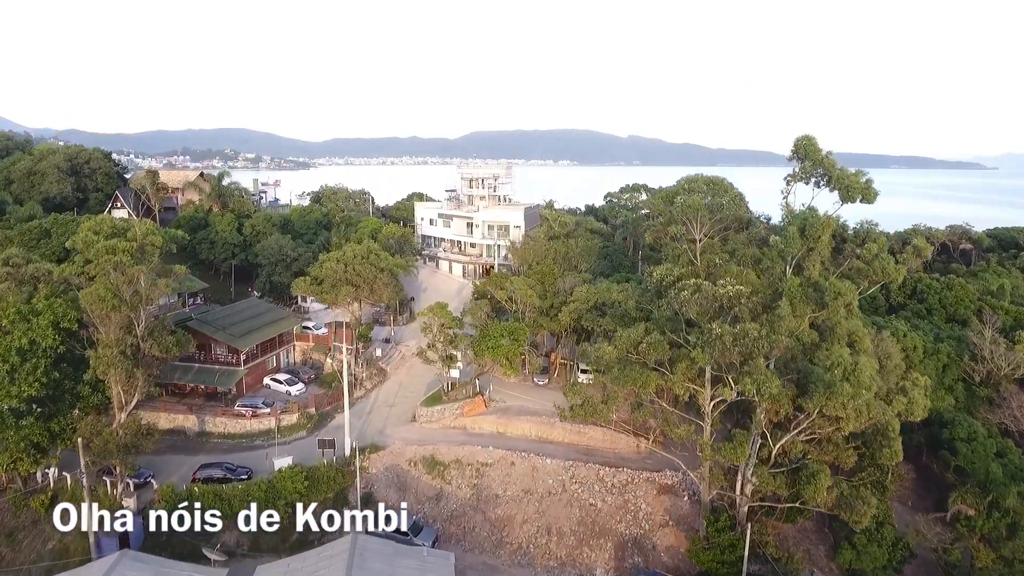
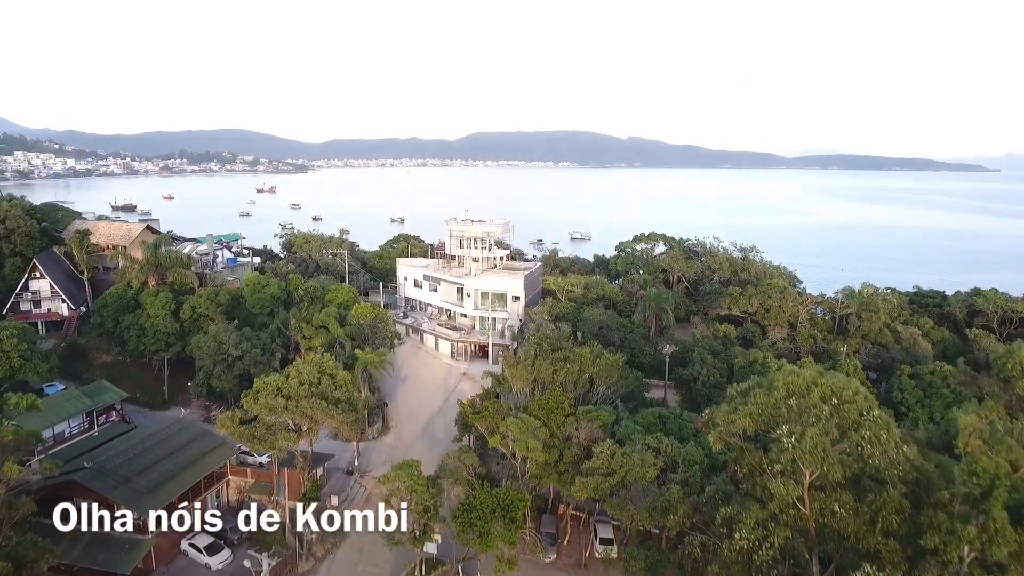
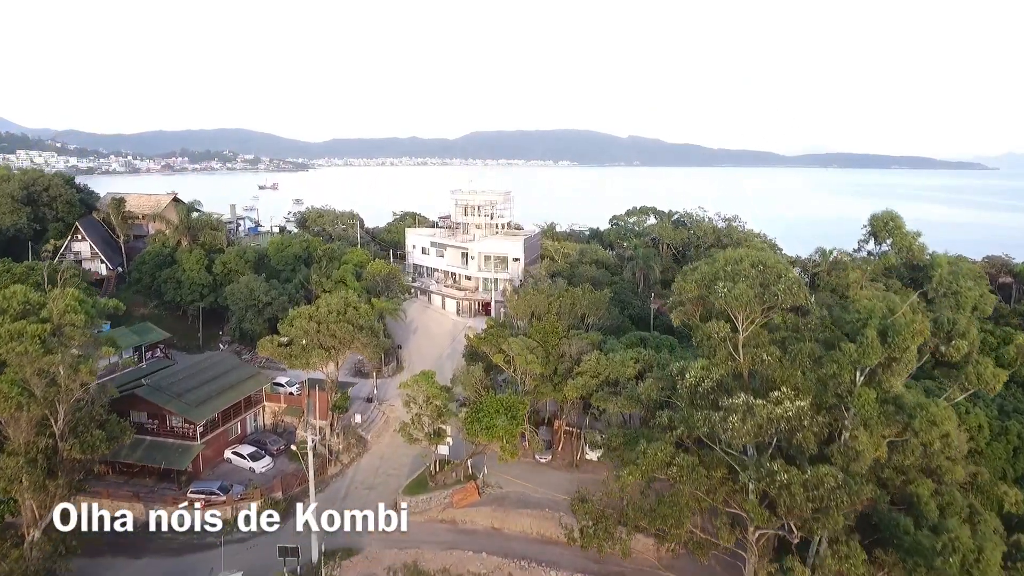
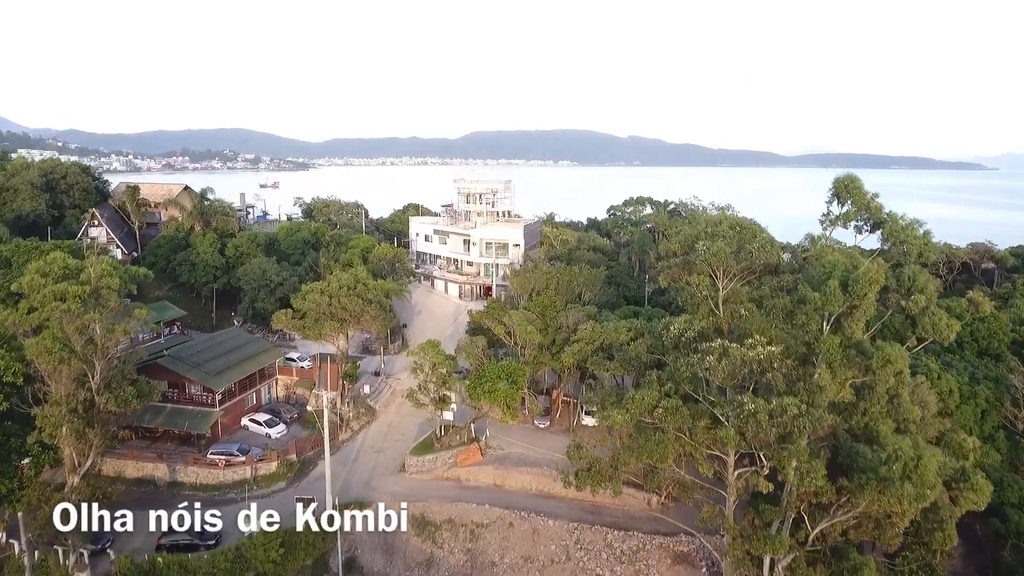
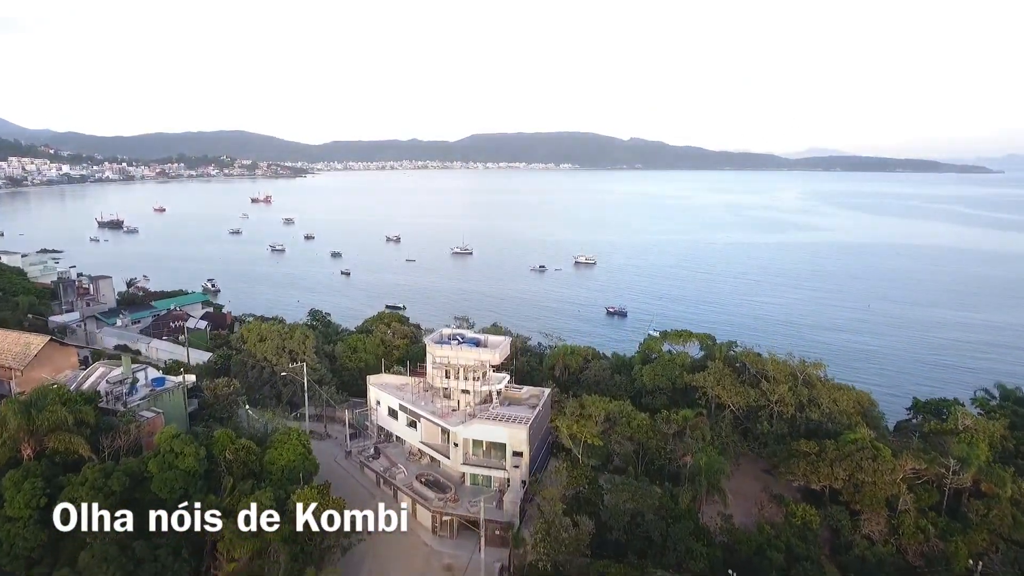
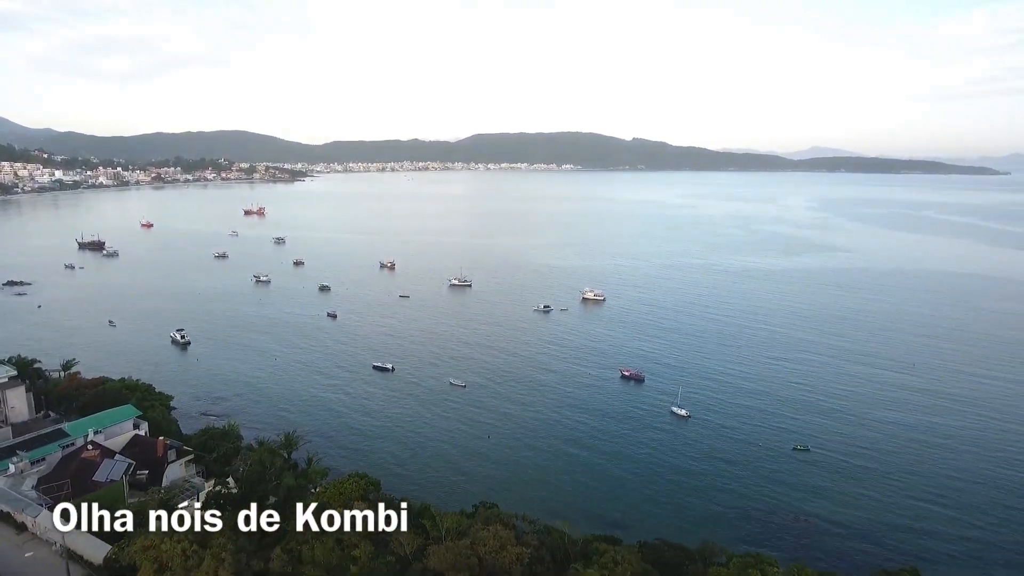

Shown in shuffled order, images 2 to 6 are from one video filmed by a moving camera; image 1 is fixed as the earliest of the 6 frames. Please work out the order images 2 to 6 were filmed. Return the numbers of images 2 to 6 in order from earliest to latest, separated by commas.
4, 3, 2, 5, 6
